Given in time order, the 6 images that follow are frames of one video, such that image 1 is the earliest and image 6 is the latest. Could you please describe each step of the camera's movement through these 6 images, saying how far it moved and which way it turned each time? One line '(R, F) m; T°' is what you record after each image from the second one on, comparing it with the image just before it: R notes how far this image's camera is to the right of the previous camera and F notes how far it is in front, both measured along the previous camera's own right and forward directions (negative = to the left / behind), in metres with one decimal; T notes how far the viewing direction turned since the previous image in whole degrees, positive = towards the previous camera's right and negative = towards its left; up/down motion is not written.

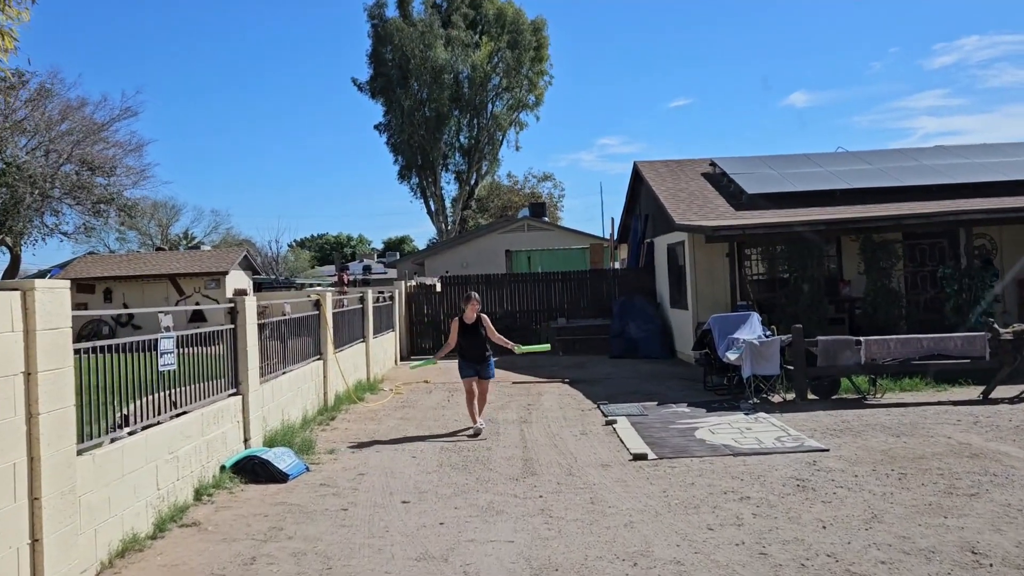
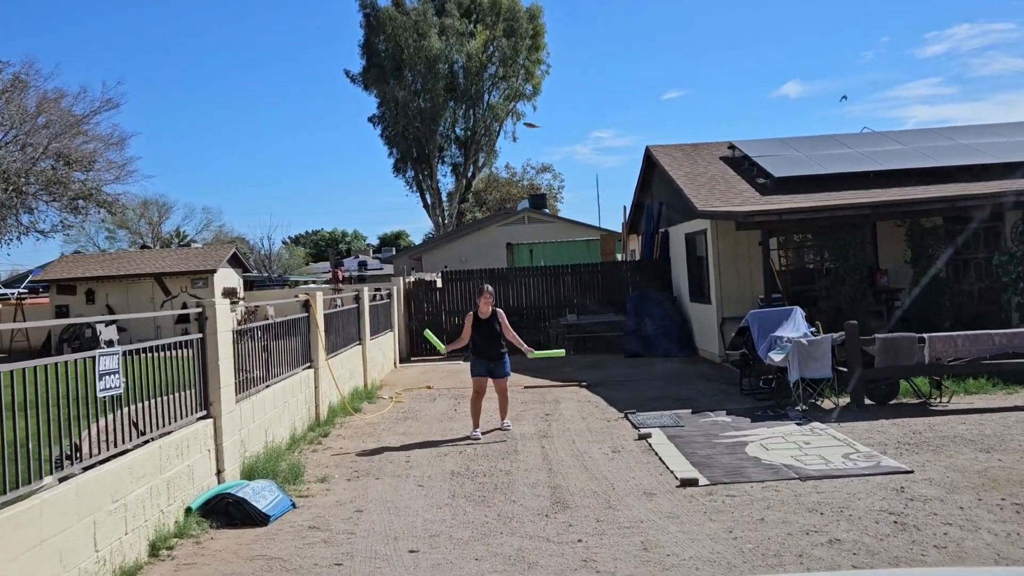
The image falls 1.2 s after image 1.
(-0.2, +1.2) m; 0°
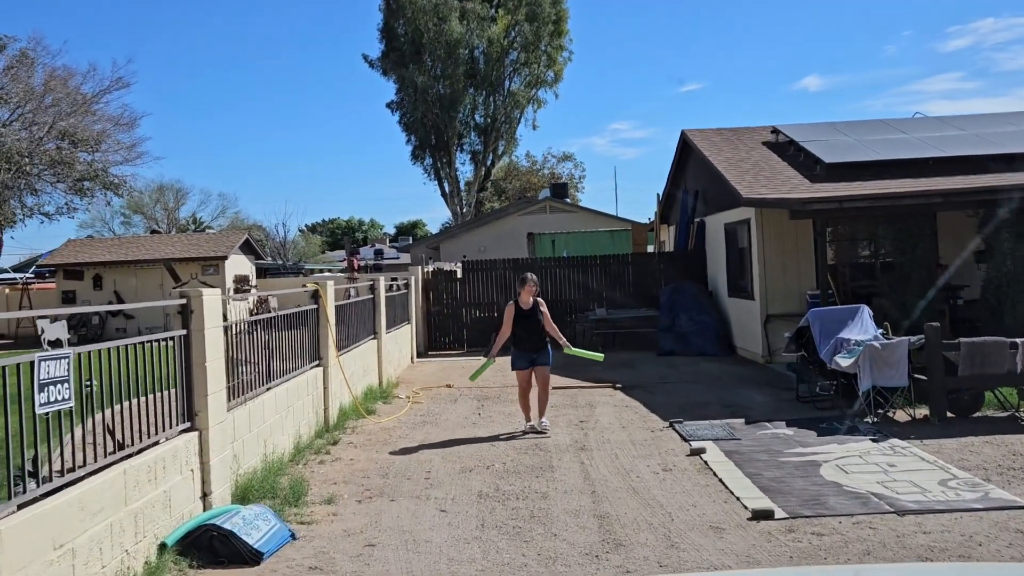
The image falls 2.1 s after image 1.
(-0.2, +1.0) m; -1°
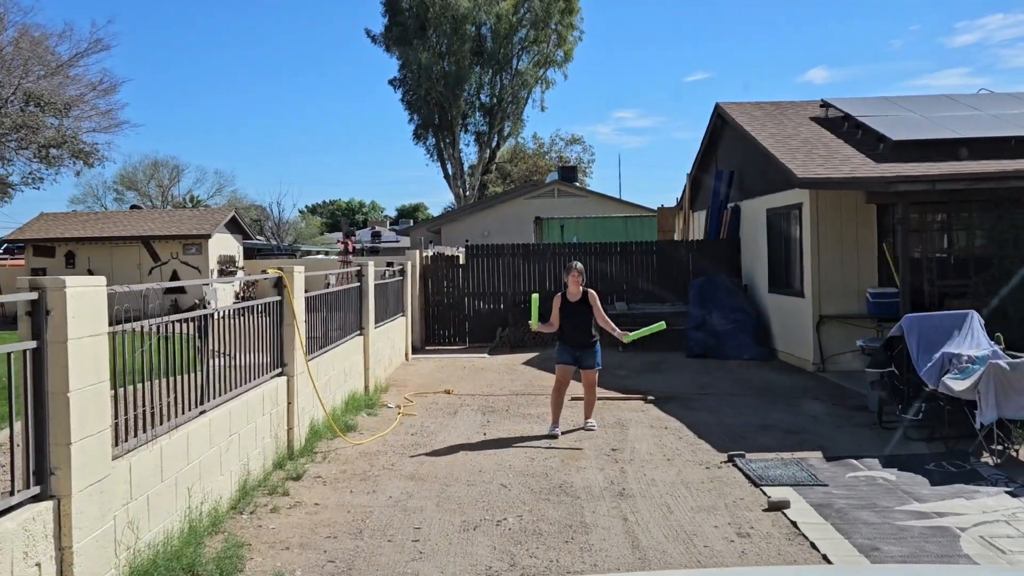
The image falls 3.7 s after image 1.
(-0.1, +1.8) m; 0°
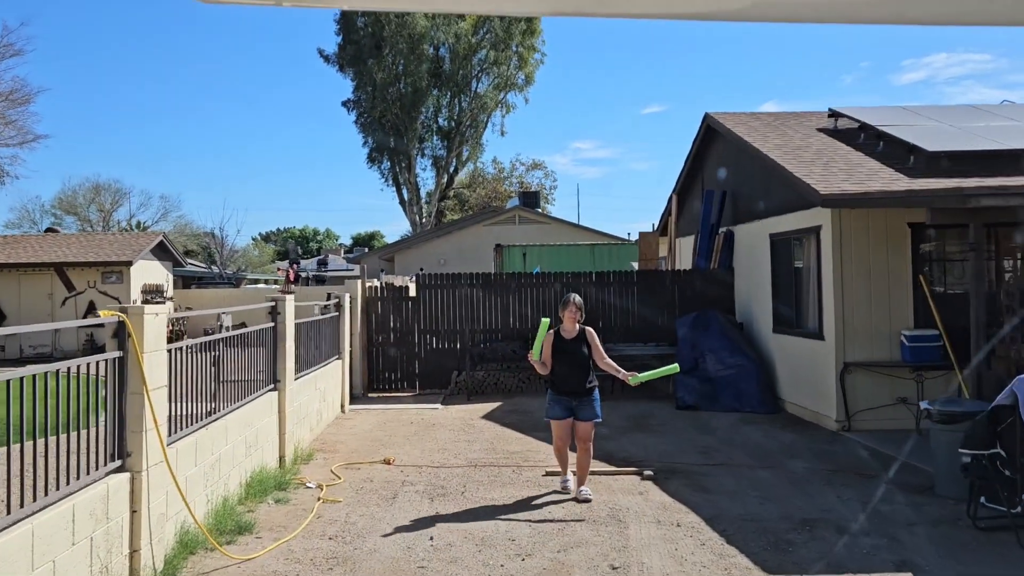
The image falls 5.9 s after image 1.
(0.0, +2.0) m; +3°
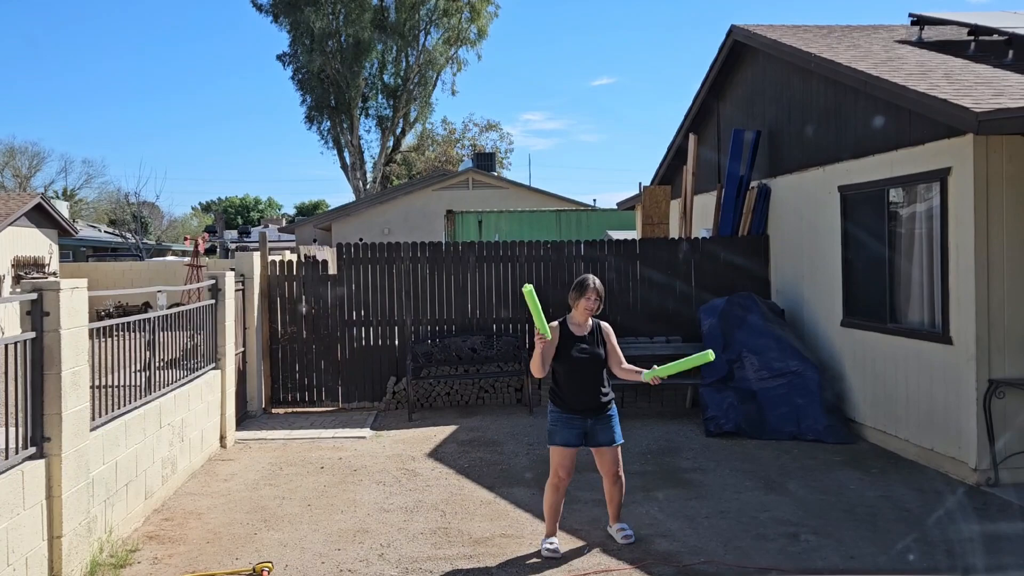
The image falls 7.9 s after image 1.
(-0.1, +3.3) m; +3°
